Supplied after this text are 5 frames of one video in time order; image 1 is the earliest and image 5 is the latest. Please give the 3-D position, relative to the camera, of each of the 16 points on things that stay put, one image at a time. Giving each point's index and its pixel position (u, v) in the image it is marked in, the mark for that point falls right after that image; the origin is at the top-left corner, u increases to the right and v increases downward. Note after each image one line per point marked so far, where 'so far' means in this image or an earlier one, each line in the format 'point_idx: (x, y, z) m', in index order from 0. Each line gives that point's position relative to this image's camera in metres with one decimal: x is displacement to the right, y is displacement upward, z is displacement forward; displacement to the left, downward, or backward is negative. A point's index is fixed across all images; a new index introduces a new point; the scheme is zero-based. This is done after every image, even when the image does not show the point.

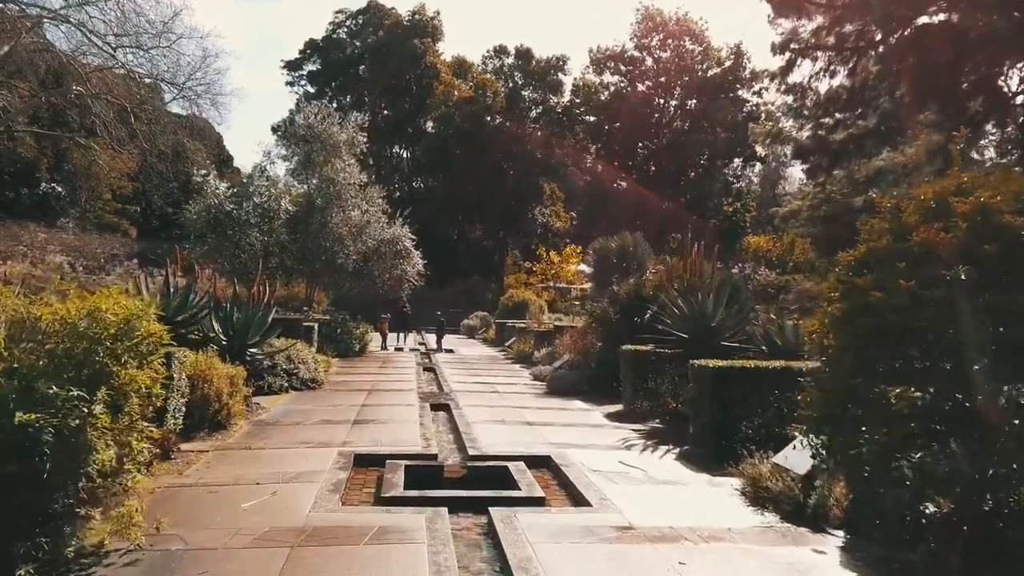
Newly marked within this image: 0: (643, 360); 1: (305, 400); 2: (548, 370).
0: (+1.9, -1.0, +11.0) m
1: (-3.0, -1.6, +11.2) m
2: (+0.7, -1.7, +15.7) m
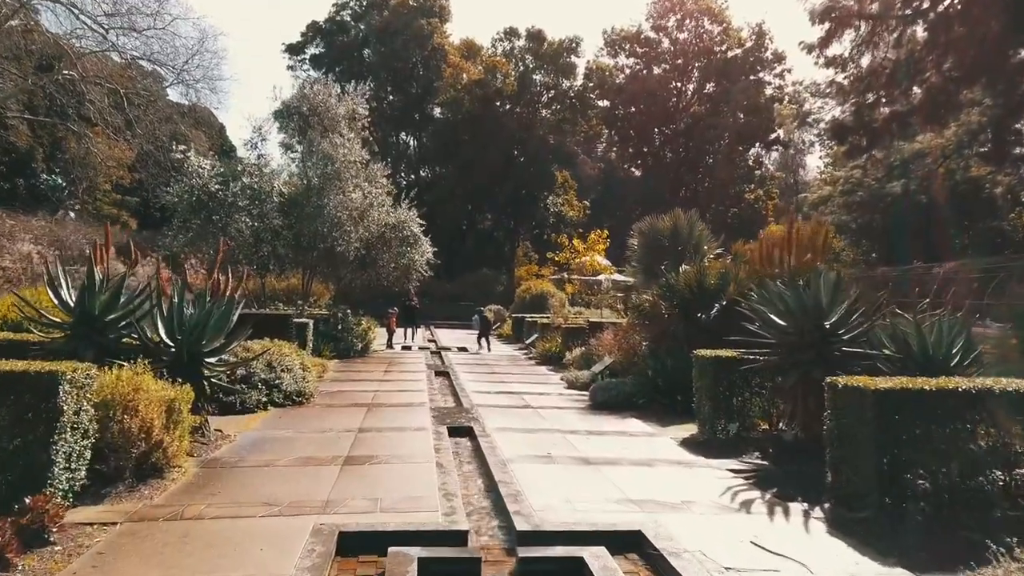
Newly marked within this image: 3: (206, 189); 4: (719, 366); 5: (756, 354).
0: (+2.3, -0.9, +8.4) m
1: (-2.5, -1.5, +8.6) m
2: (+1.2, -1.5, +13.1) m
3: (-7.6, +2.4, +19.2) m
4: (+2.2, -0.8, +8.4) m
5: (+2.7, -0.7, +8.4) m
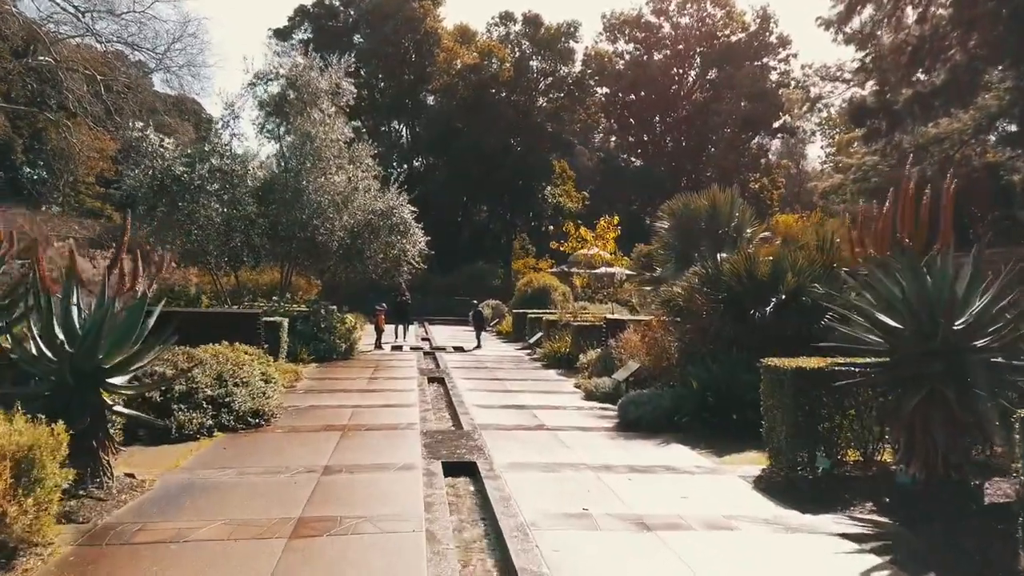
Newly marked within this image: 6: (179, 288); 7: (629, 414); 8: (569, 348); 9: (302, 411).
0: (+2.5, -0.8, +6.4) m
1: (-2.4, -1.5, +6.5) m
2: (+1.3, -1.4, +11.0) m
3: (-7.5, +2.6, +17.1) m
4: (+2.4, -0.8, +6.4) m
5: (+2.8, -0.6, +6.3) m
6: (-7.7, 0.0, +18.0) m
7: (+1.3, -1.4, +8.5) m
8: (+1.1, -1.1, +14.9) m
9: (-2.5, -1.5, +9.2) m
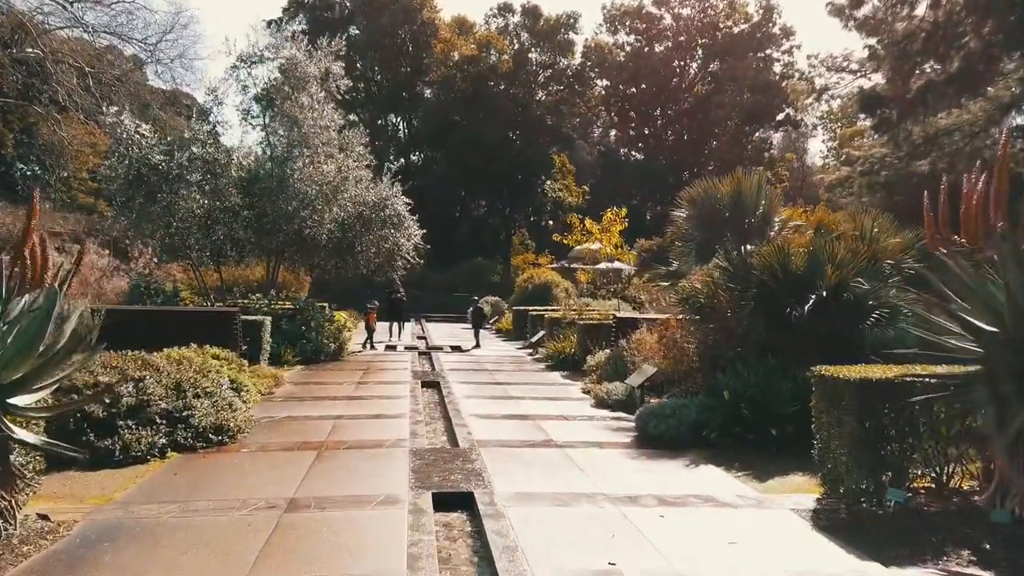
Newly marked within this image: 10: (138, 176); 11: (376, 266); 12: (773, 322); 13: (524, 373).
0: (+2.5, -0.8, +5.3) m
1: (-2.3, -1.4, +5.4) m
2: (+1.4, -1.3, +9.9) m
3: (-7.5, +2.6, +16.0) m
4: (+2.4, -0.7, +5.3) m
5: (+2.8, -0.6, +5.2) m
6: (-7.7, +0.1, +16.9) m
7: (+1.3, -1.3, +7.4) m
8: (+1.1, -1.1, +13.8) m
9: (-2.5, -1.4, +8.1) m
10: (-7.7, +2.3, +16.0) m
11: (-3.4, +0.5, +19.3) m
12: (+2.8, -0.4, +8.3) m
13: (+0.2, -1.5, +13.5) m
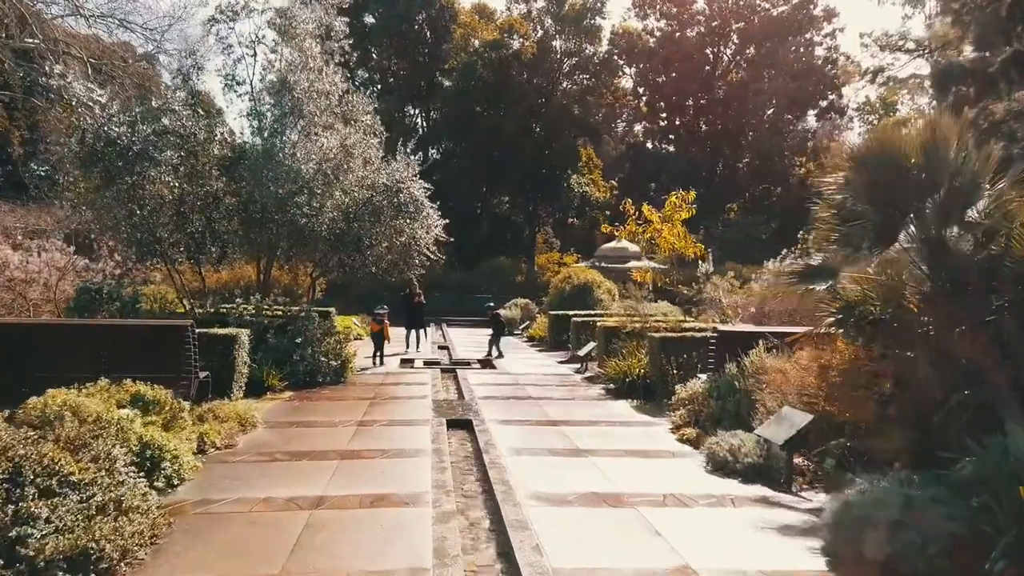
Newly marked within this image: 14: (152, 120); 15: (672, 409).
0: (+3.0, -0.8, +1.9) m
1: (-1.8, -1.5, +2.2) m
2: (+2.0, -1.3, +6.6) m
3: (-6.8, +2.6, +12.9) m
4: (+2.9, -0.7, +1.9) m
5: (+3.3, -0.6, +1.9) m
6: (-6.9, 0.0, +13.8) m
7: (+1.9, -1.4, +4.1) m
8: (+1.8, -1.1, +10.5) m
9: (-1.9, -1.5, +4.8) m
10: (-6.9, +2.2, +12.9) m
11: (-2.6, +0.5, +16.0) m
12: (+3.3, -0.4, +4.9) m
13: (+0.9, -1.5, +10.2) m
14: (-6.1, +2.9, +13.2) m
15: (+1.8, -1.4, +9.0) m
